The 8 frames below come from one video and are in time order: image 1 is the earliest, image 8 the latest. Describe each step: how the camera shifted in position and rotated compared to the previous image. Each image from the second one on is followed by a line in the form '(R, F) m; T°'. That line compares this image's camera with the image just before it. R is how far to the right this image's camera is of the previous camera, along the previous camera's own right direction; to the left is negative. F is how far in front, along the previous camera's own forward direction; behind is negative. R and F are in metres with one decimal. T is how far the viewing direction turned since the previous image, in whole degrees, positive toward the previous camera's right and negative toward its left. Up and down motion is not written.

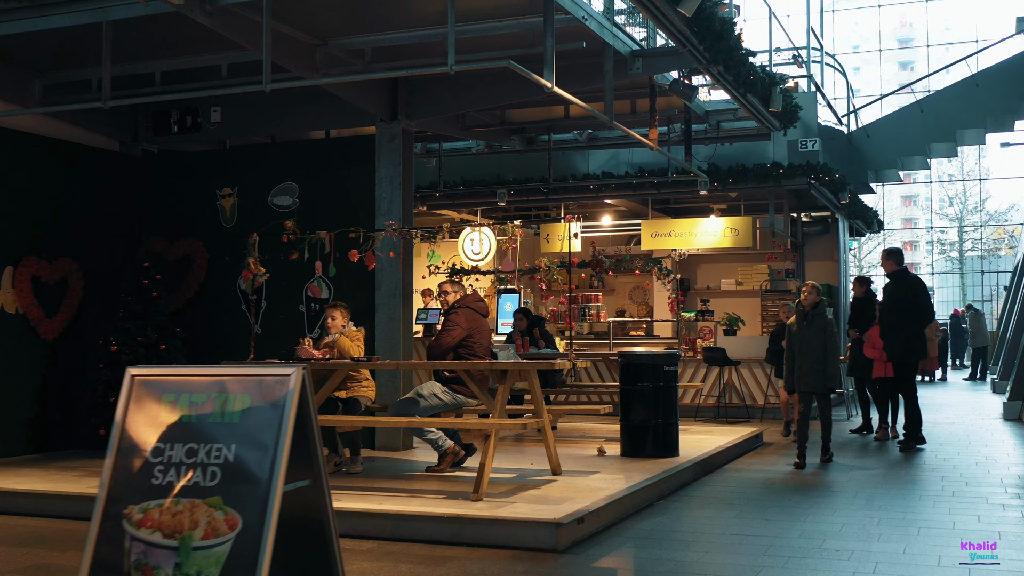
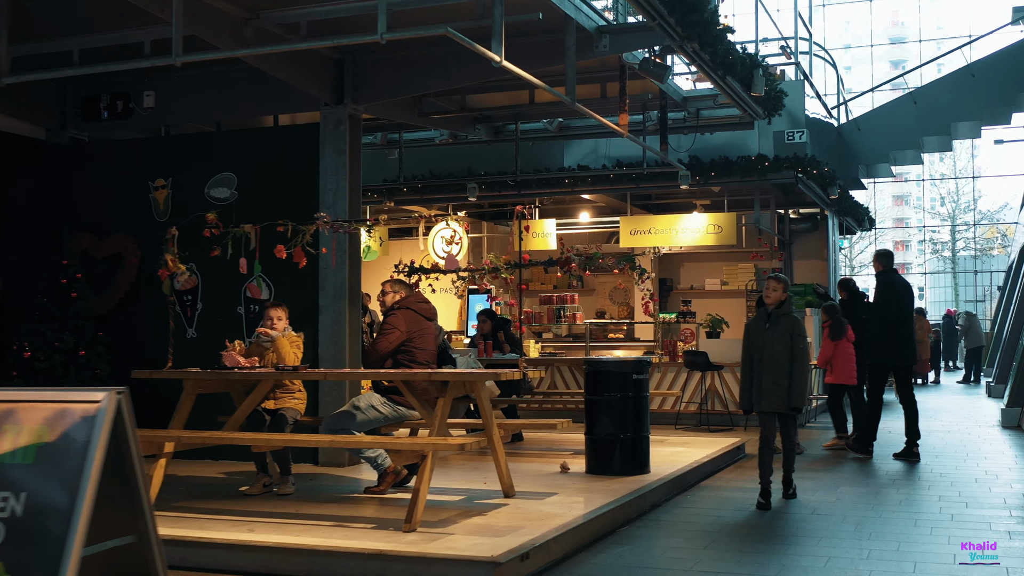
(+0.2, +0.7) m; 0°
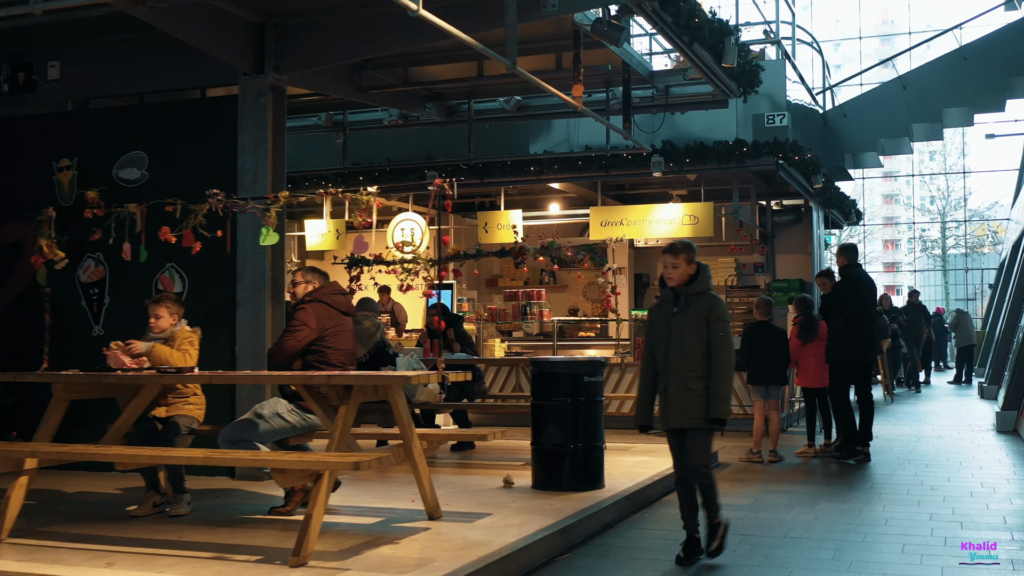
(+0.3, +0.8) m; 0°
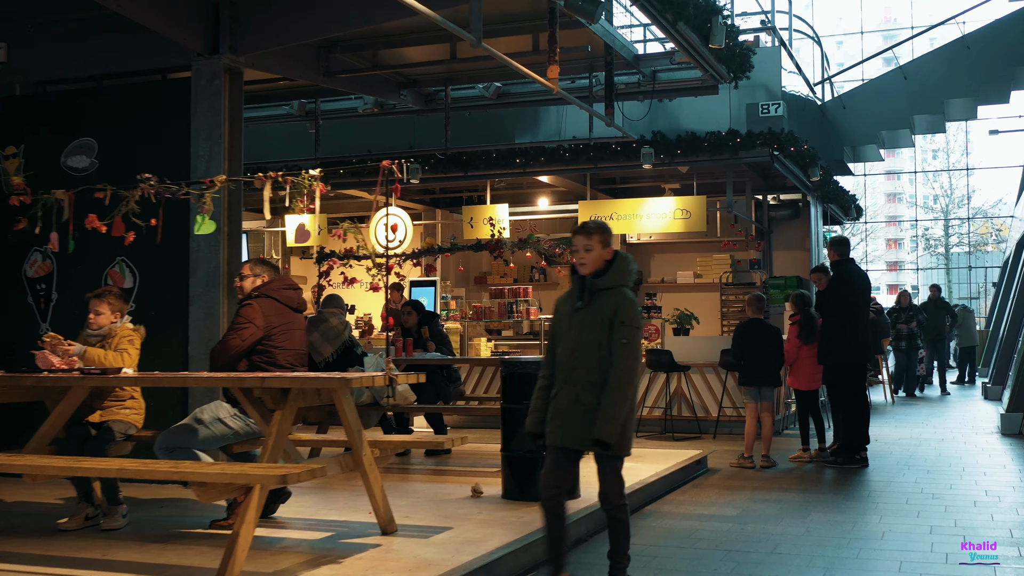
(+0.2, +0.4) m; 0°
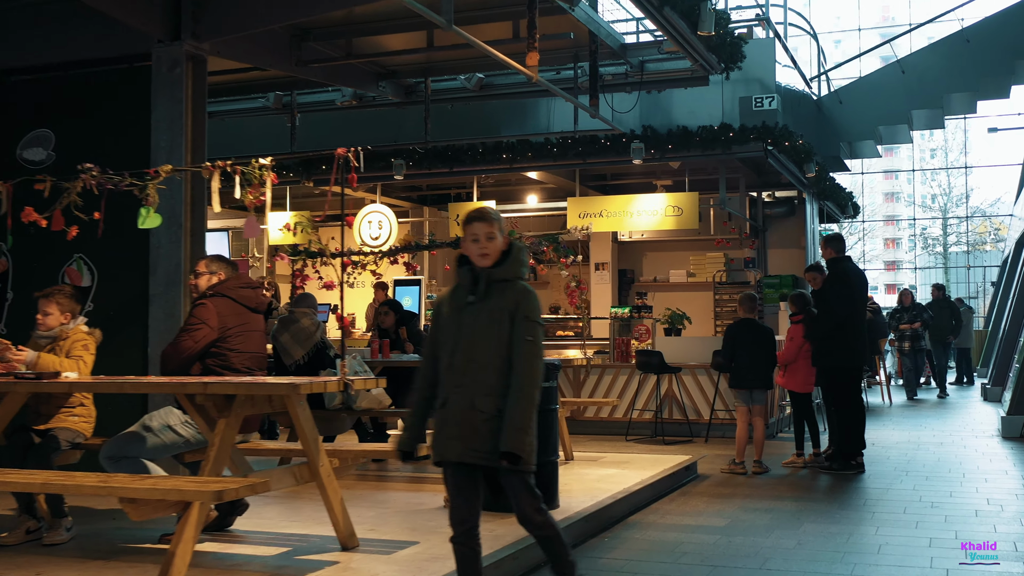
(+0.1, +0.3) m; 0°
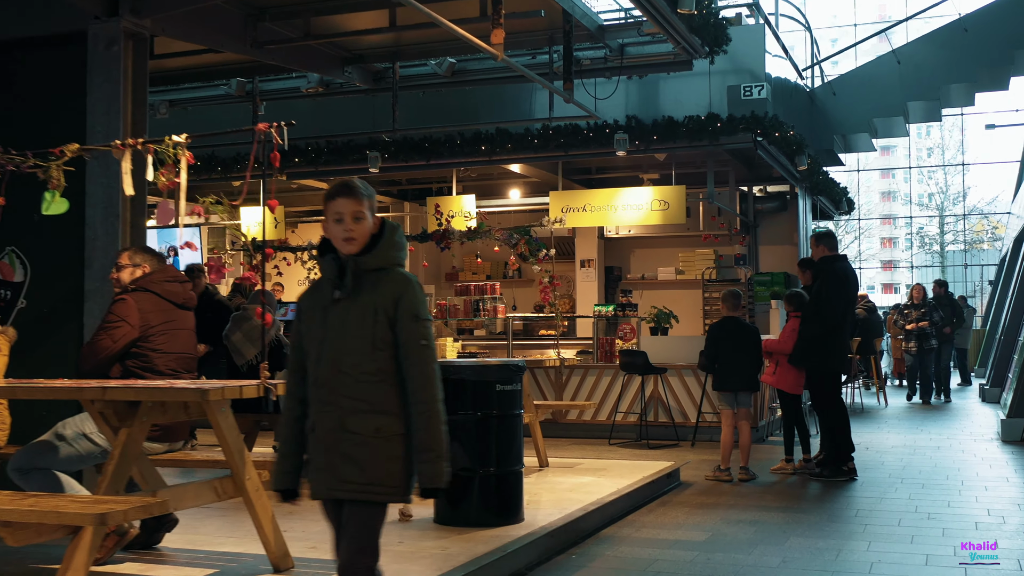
(+0.2, +0.4) m; 0°
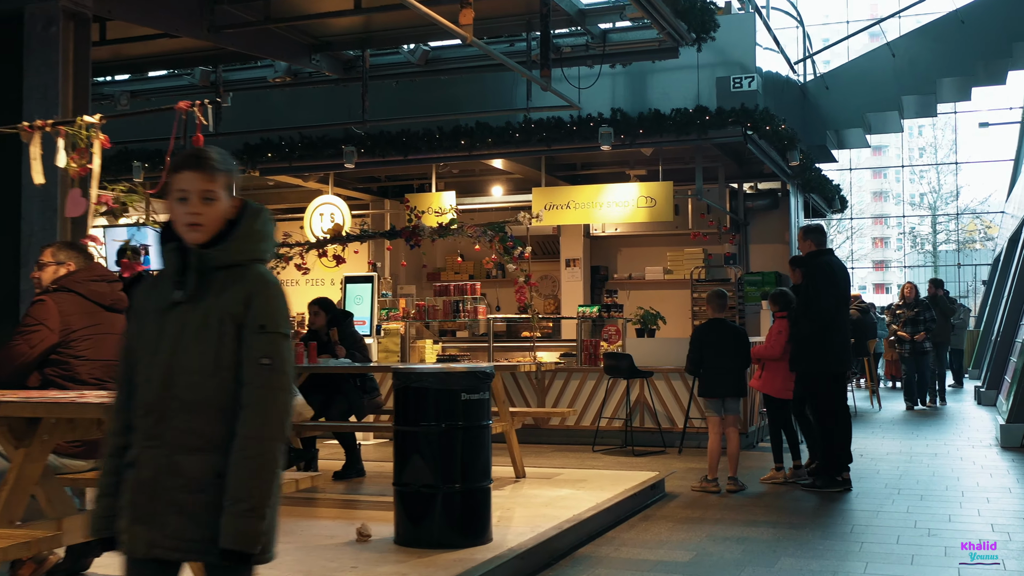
(+0.1, +0.4) m; 0°
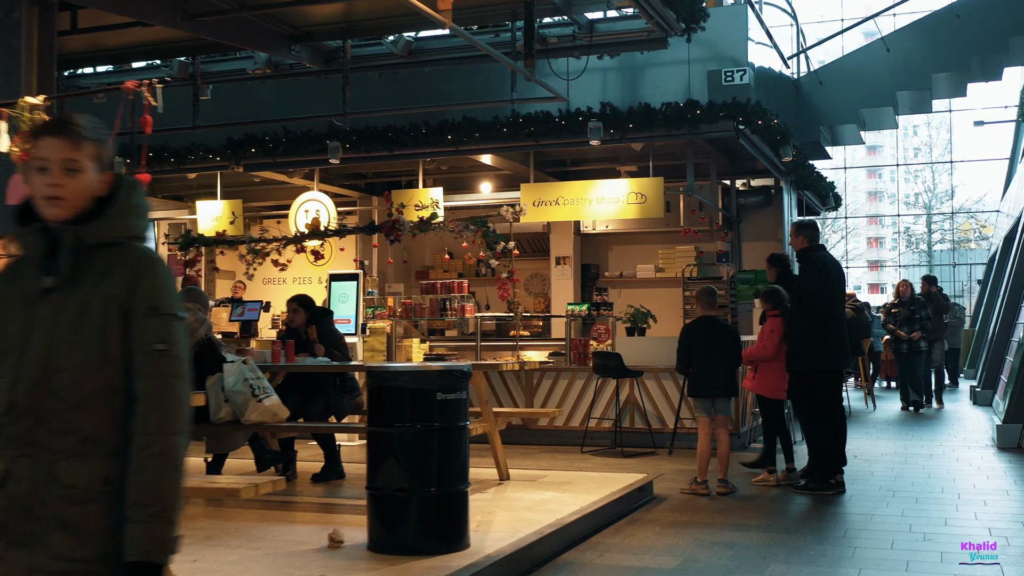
(+0.1, +0.2) m; 0°
